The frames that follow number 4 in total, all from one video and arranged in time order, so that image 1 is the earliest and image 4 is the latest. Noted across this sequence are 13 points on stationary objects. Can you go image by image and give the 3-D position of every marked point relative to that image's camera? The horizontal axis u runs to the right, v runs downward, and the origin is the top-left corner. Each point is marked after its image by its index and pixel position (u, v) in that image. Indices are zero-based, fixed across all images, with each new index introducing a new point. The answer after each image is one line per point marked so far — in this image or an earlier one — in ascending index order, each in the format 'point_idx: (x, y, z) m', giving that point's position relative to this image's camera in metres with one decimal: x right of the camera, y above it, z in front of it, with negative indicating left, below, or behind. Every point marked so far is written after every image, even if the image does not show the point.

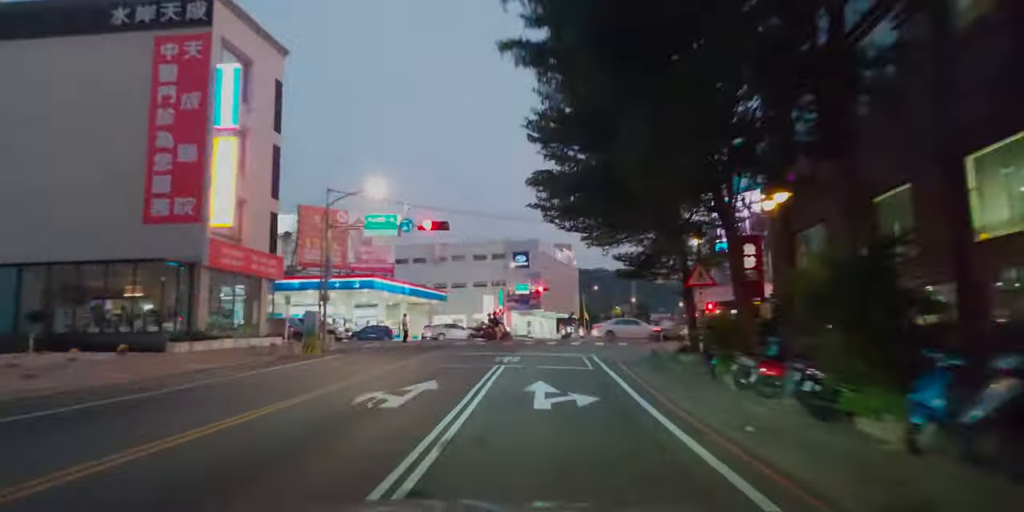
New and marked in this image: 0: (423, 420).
0: (-2.7, -3.1, +18.8) m
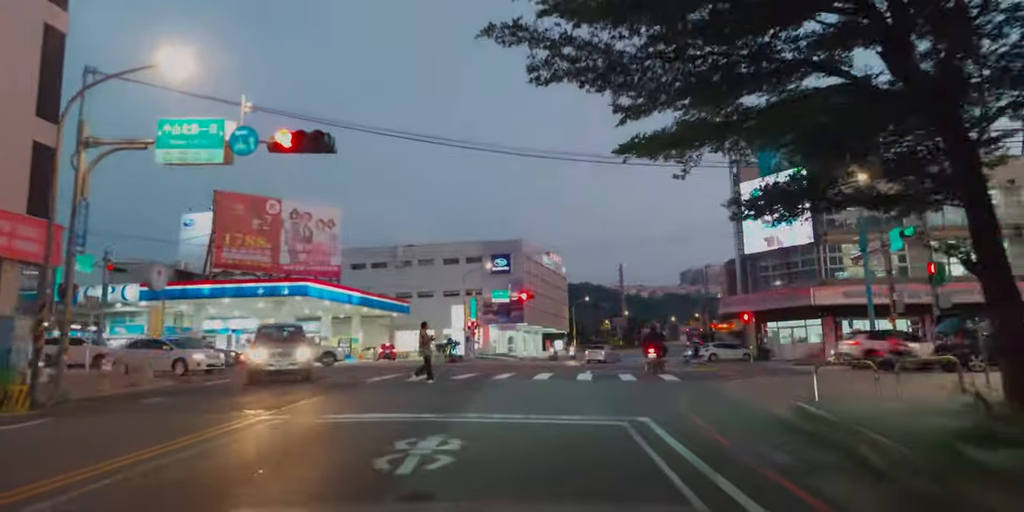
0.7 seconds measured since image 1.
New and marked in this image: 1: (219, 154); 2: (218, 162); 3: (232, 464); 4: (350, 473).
0: (-3.3, -2.4, +8.9) m
1: (-6.6, +2.4, +15.2) m
2: (-6.6, +2.2, +15.3) m
3: (-3.1, -2.4, +8.6) m
4: (-1.6, -2.3, +8.0) m
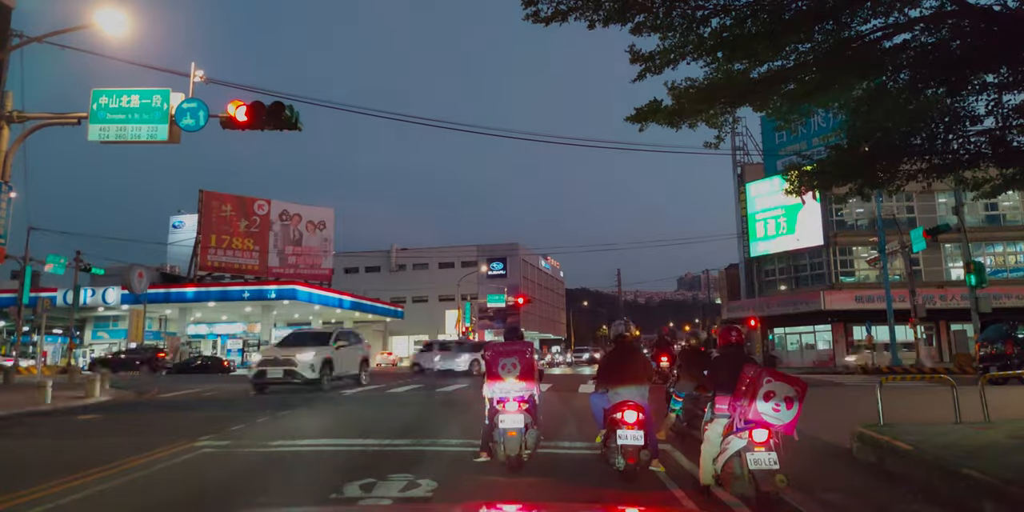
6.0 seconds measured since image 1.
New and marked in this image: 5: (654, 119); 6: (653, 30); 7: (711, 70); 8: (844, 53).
0: (-3.4, -2.4, +7.6) m
1: (-6.7, +2.4, +13.9) m
2: (-6.7, +2.2, +14.0) m
3: (-3.2, -2.3, +7.3) m
4: (-1.7, -2.2, +6.6) m
5: (+1.7, +1.6, +8.8) m
6: (+1.6, +2.5, +8.1) m
7: (+2.3, +2.2, +8.5) m
8: (+3.4, +2.1, +7.5) m
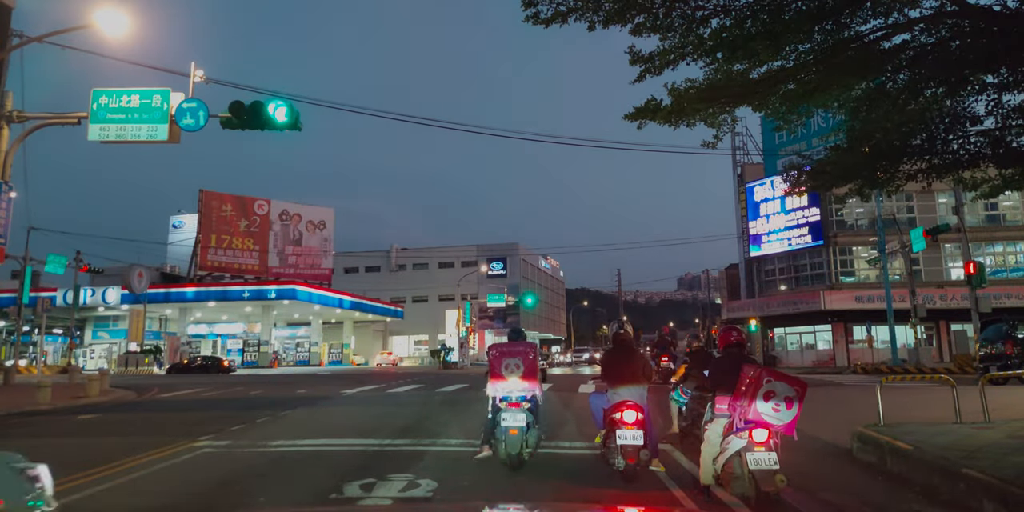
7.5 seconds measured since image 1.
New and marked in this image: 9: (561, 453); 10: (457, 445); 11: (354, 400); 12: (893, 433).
0: (-3.4, -2.4, +7.6) m
1: (-6.7, +2.4, +13.9) m
2: (-6.7, +2.2, +14.0) m
3: (-3.2, -2.3, +7.3) m
4: (-1.7, -2.2, +6.6) m
5: (+1.7, +1.6, +8.8) m
6: (+1.6, +2.5, +8.1) m
7: (+2.3, +2.2, +8.5) m
8: (+3.4, +2.1, +7.5) m
9: (+0.6, -2.6, +9.6) m
10: (-0.8, -2.6, +10.2) m
11: (-3.8, -3.4, +17.5) m
12: (+4.7, -2.2, +9.1) m
